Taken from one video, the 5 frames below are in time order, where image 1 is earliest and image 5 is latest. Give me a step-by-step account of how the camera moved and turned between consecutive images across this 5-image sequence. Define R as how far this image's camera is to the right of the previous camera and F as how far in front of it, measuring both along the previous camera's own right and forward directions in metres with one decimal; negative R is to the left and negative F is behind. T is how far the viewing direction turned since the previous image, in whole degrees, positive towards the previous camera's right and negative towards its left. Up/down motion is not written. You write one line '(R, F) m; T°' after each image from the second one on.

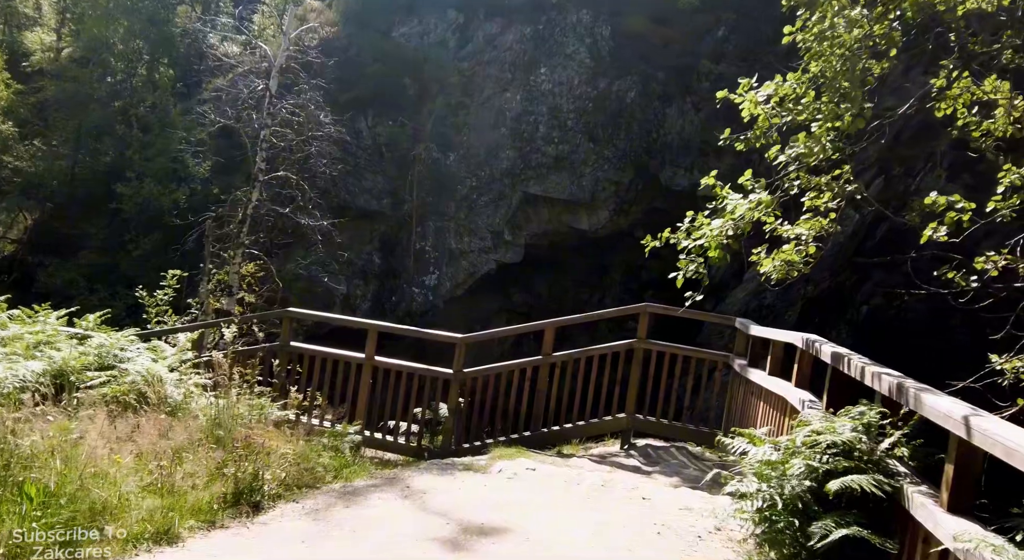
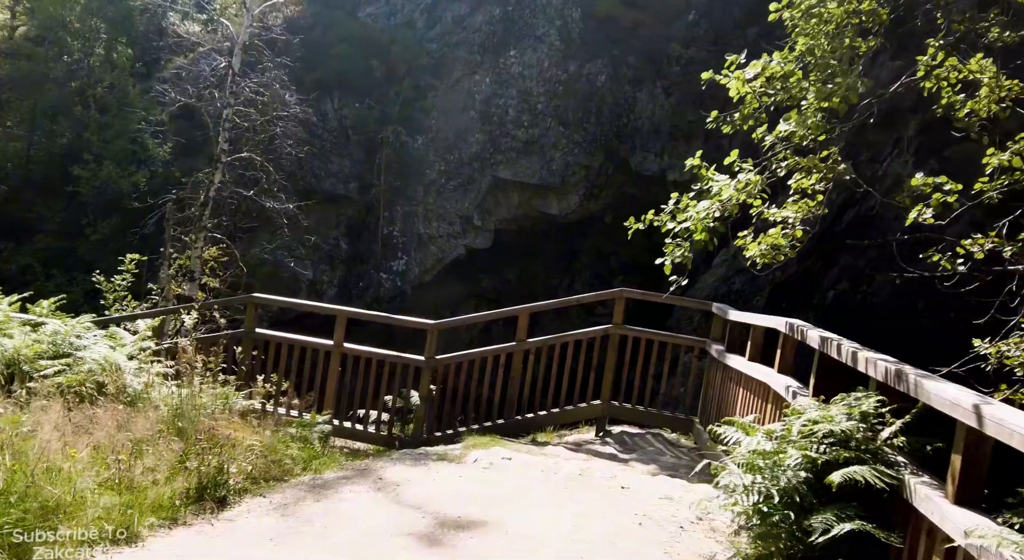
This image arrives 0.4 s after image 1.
(-0.1, +0.2) m; +2°
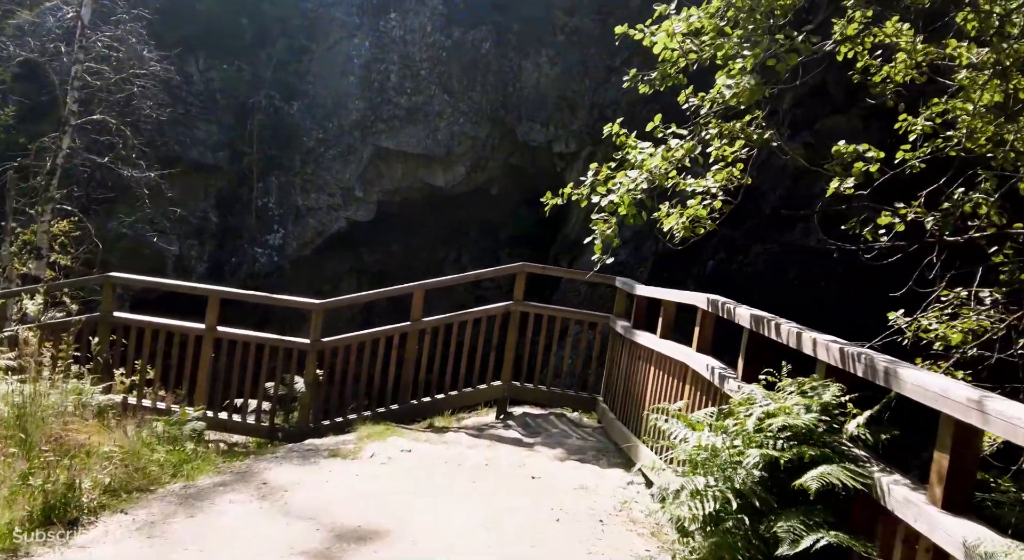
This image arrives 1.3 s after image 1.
(-0.1, +0.5) m; +9°
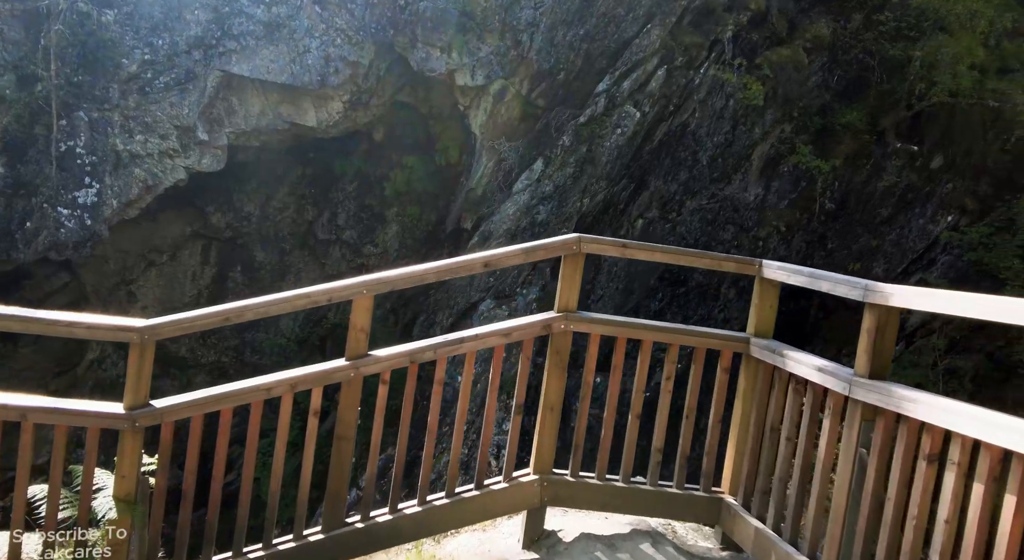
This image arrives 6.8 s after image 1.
(-0.9, +3.9) m; +11°
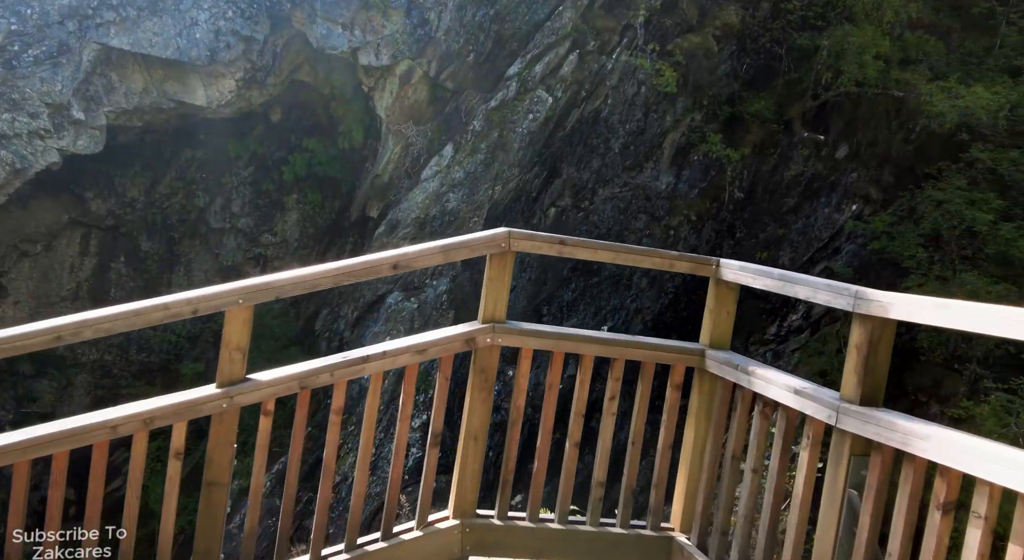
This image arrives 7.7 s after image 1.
(0.0, +0.6) m; +7°
